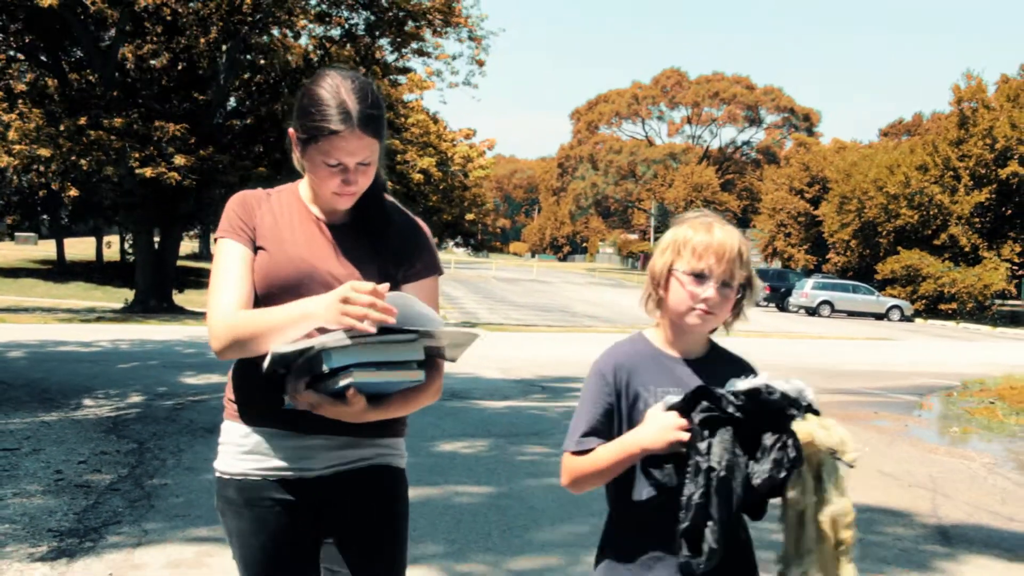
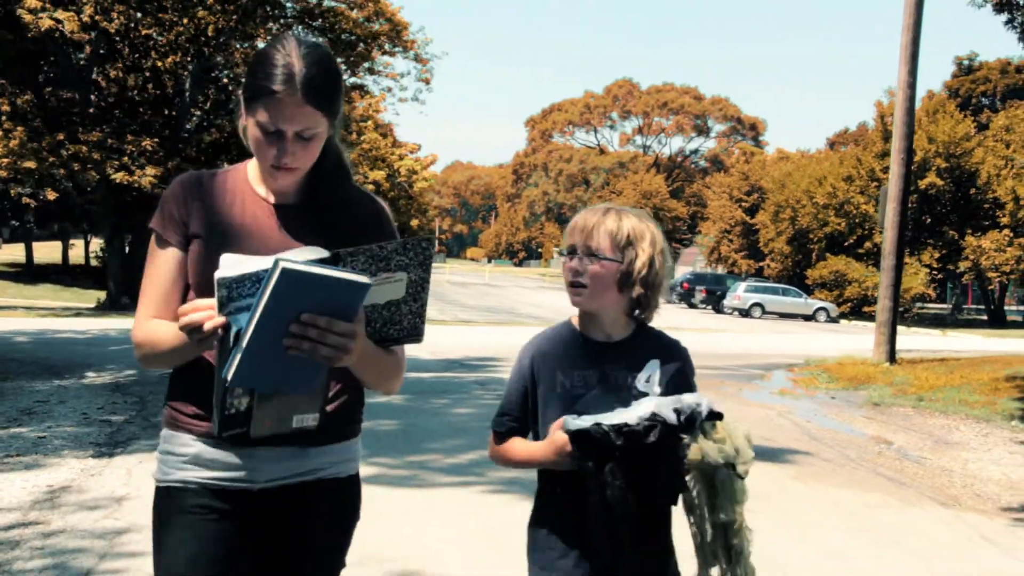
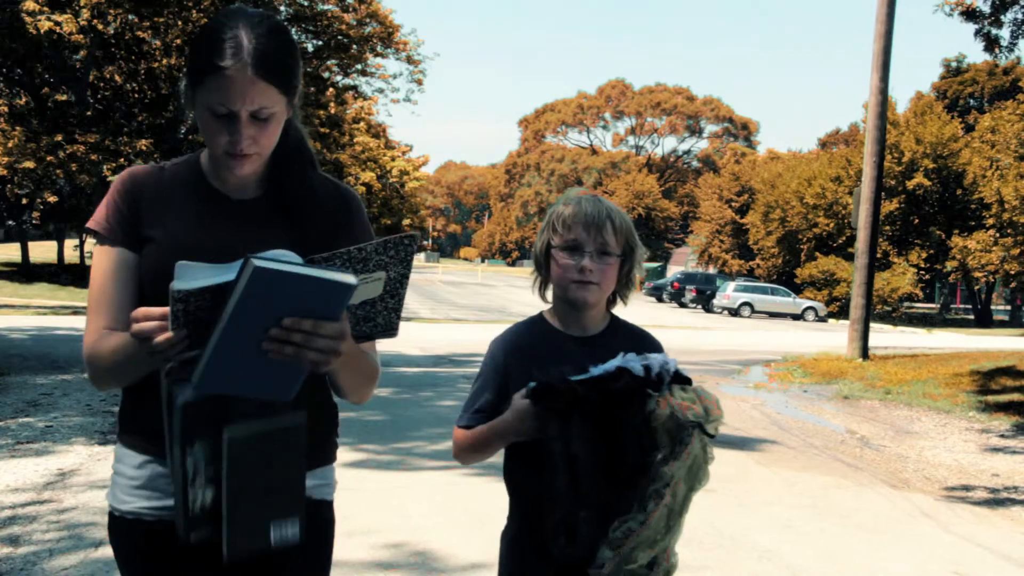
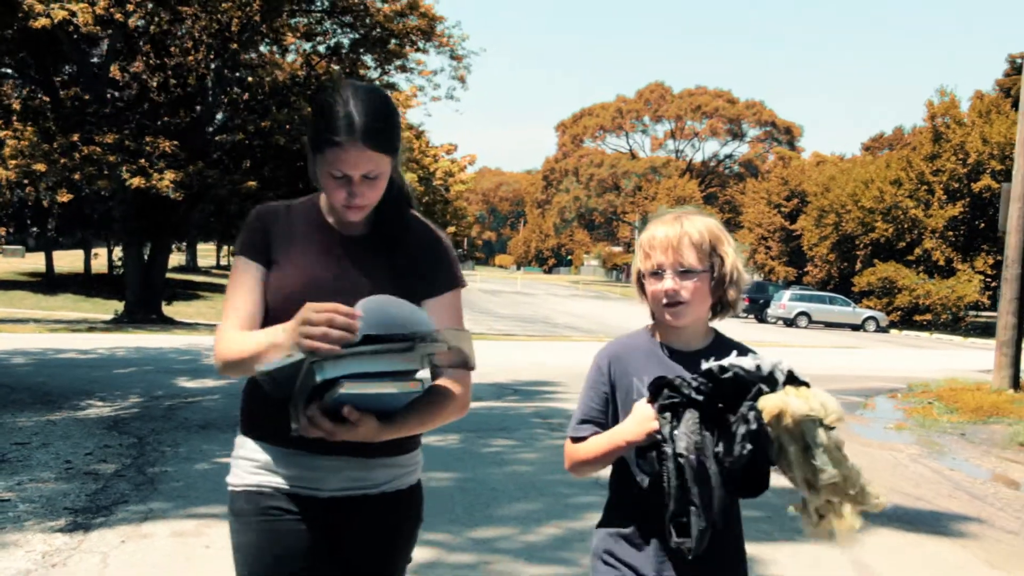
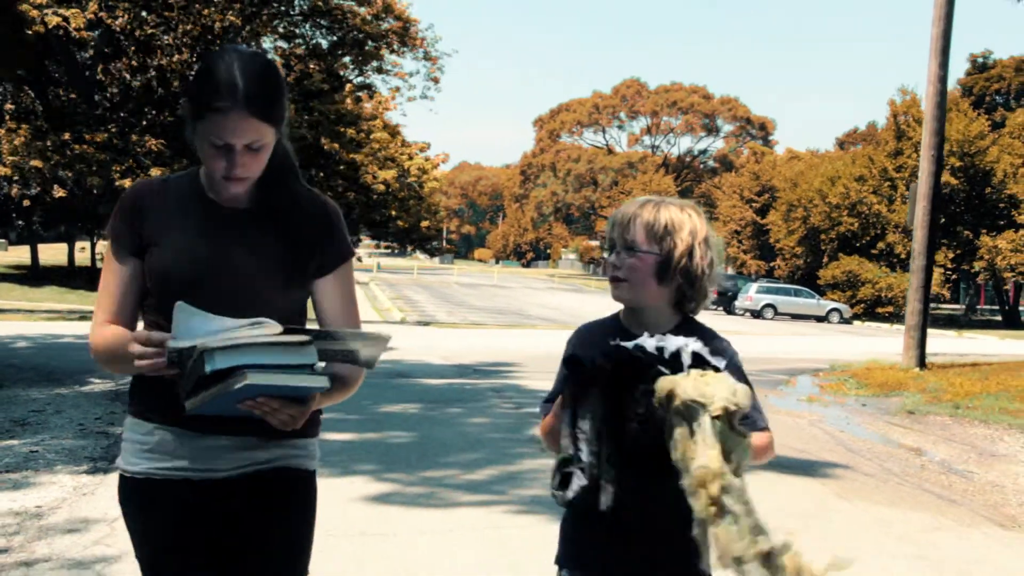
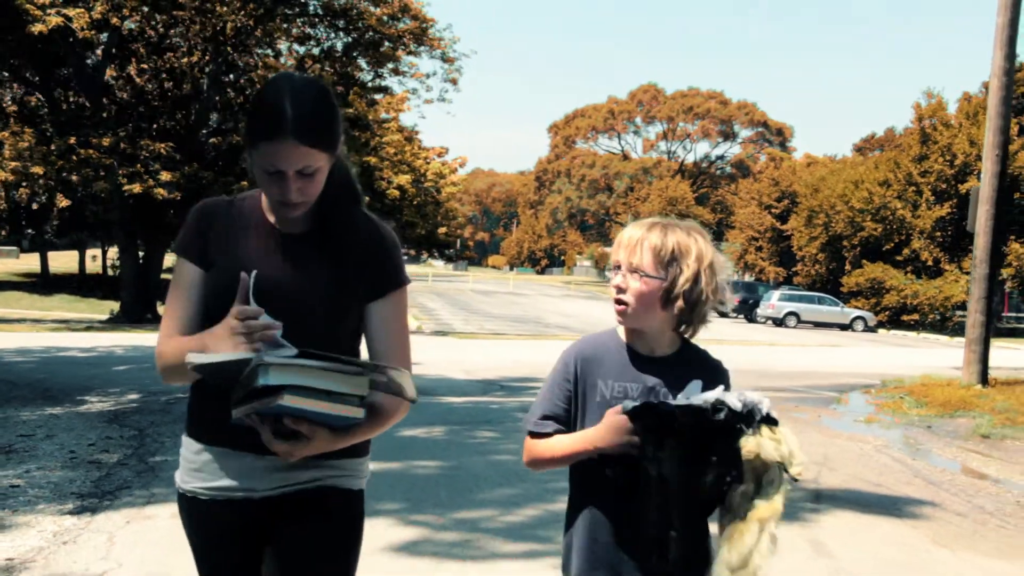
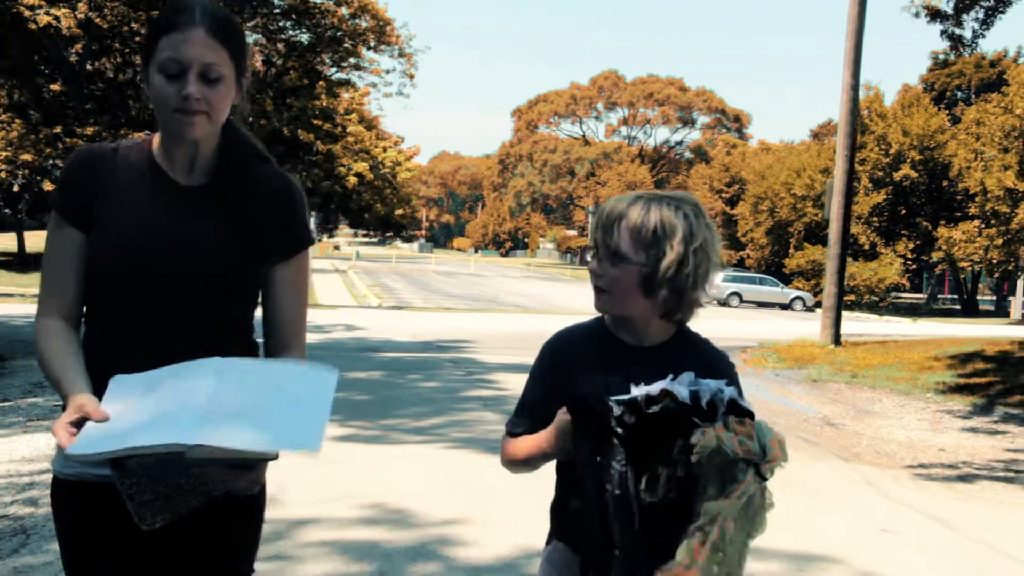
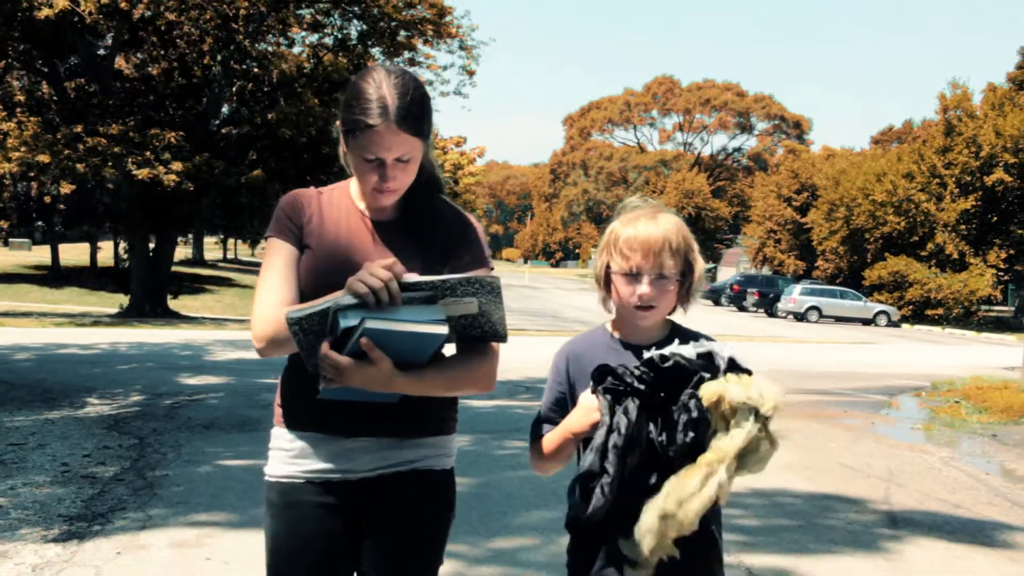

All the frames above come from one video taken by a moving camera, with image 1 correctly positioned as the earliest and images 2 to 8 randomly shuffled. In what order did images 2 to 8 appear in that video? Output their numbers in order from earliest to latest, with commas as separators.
8, 4, 6, 5, 2, 3, 7
